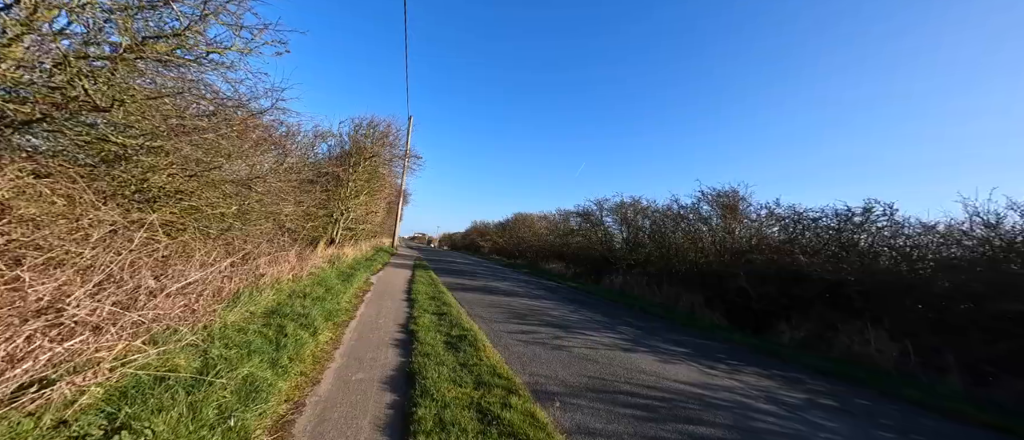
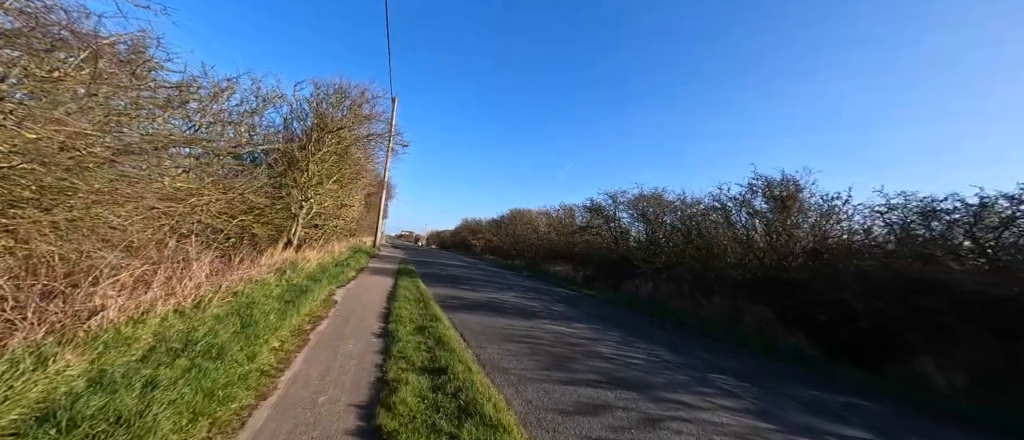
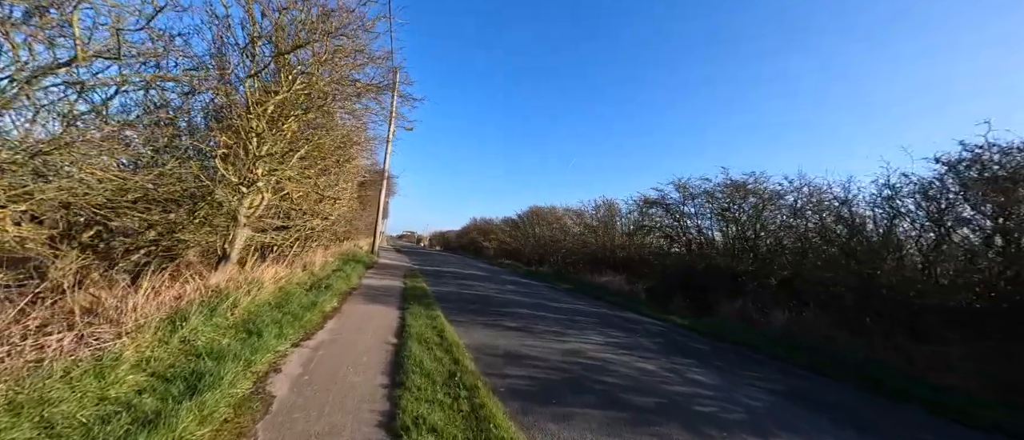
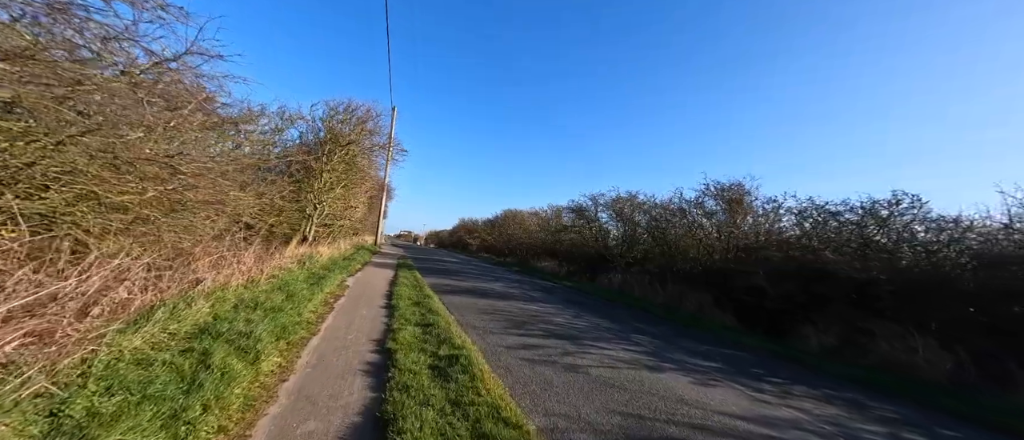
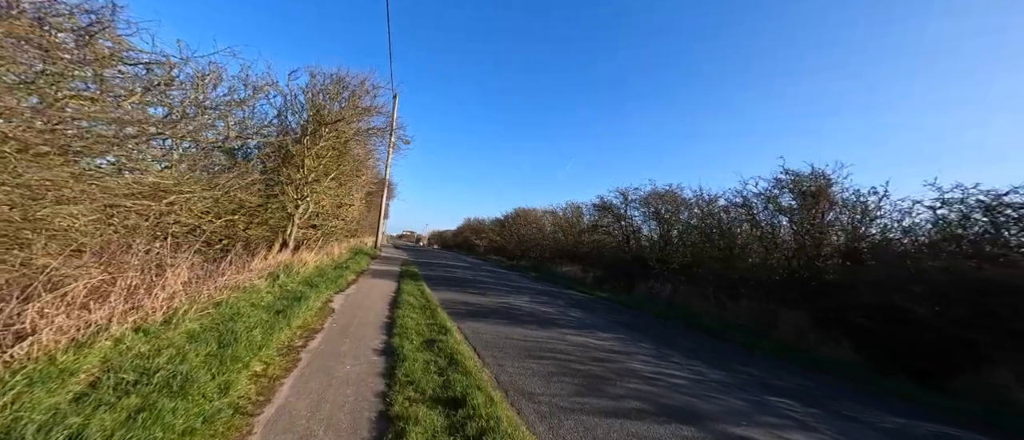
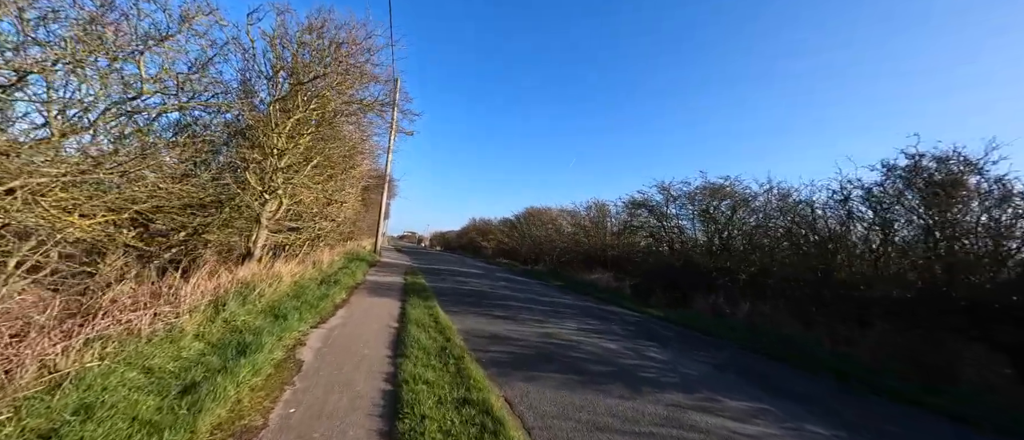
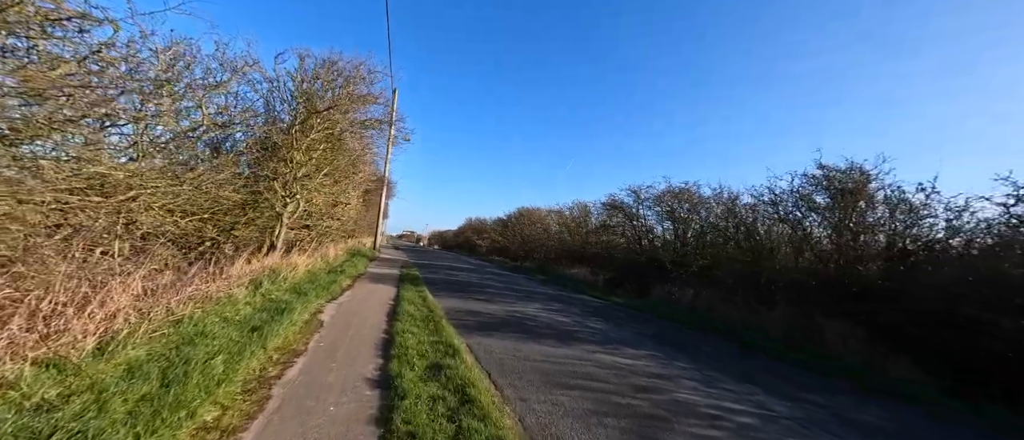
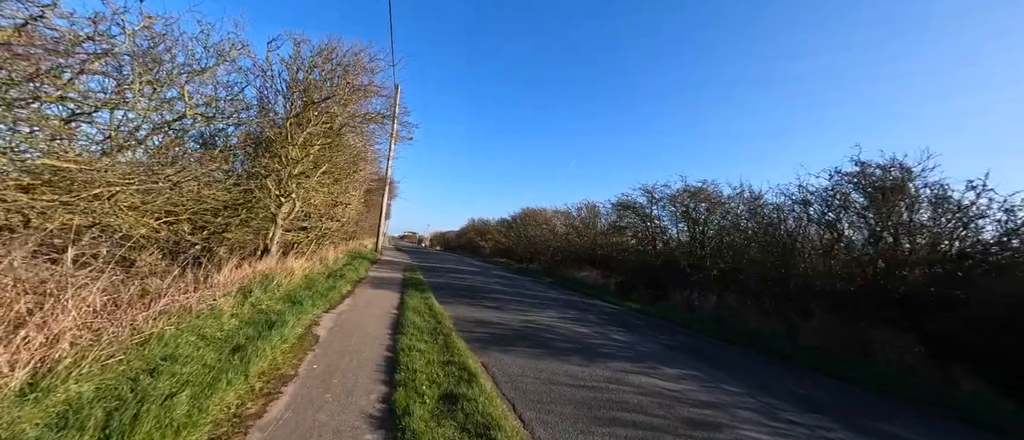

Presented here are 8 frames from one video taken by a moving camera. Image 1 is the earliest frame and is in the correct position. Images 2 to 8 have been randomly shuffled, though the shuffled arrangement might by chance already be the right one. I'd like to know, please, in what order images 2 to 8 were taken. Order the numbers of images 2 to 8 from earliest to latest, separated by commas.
4, 2, 5, 7, 8, 6, 3
